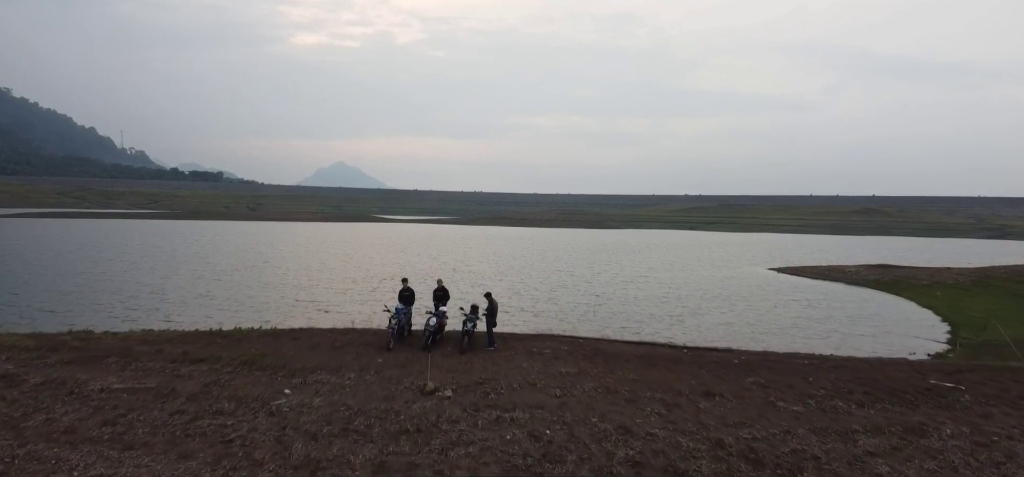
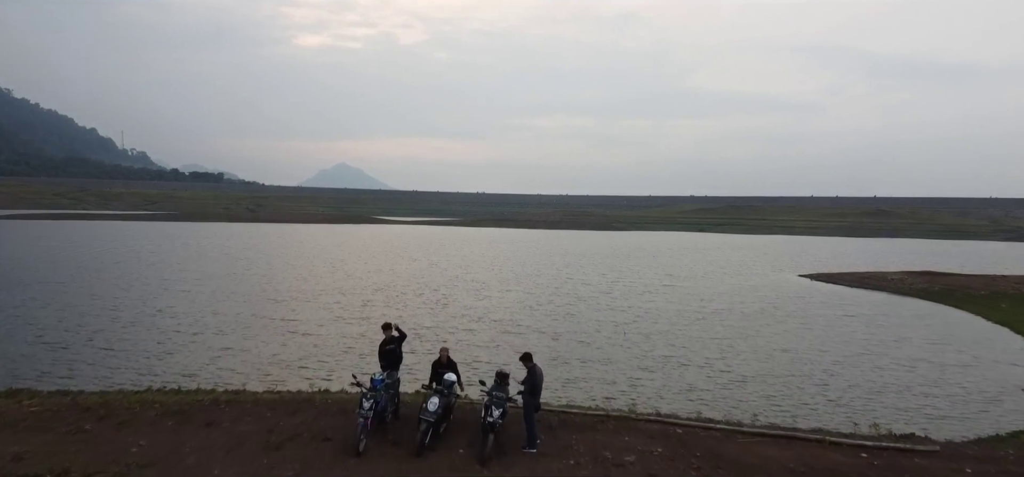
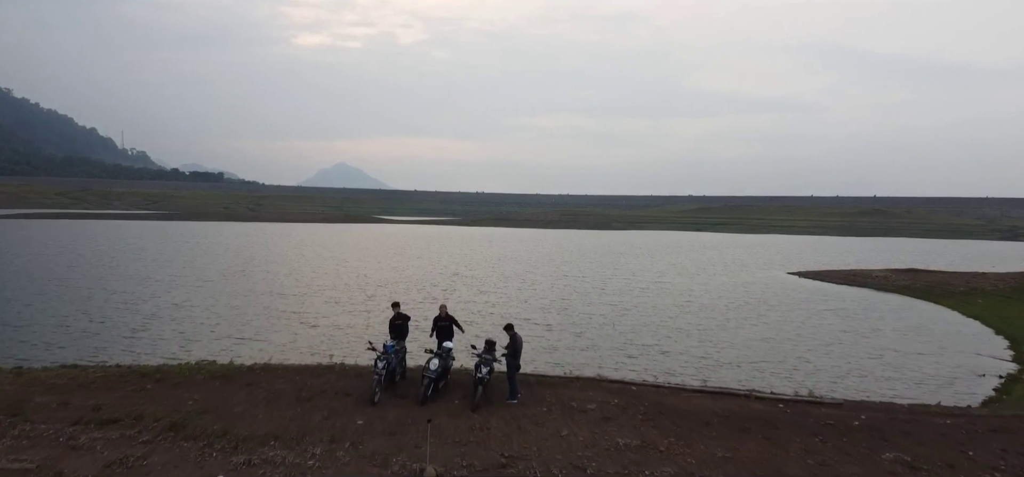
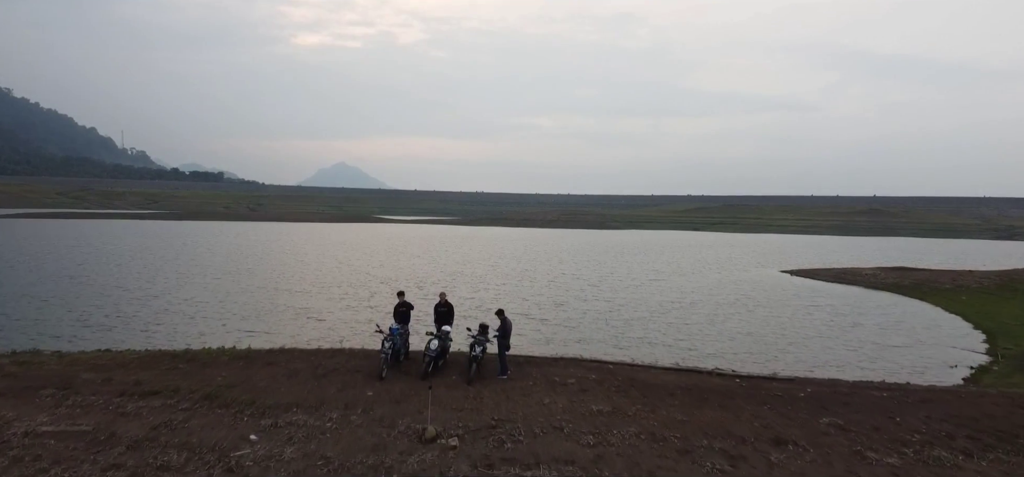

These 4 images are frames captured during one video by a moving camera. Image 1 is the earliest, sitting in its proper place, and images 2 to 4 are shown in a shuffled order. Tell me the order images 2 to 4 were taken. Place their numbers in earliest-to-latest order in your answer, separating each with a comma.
4, 3, 2
